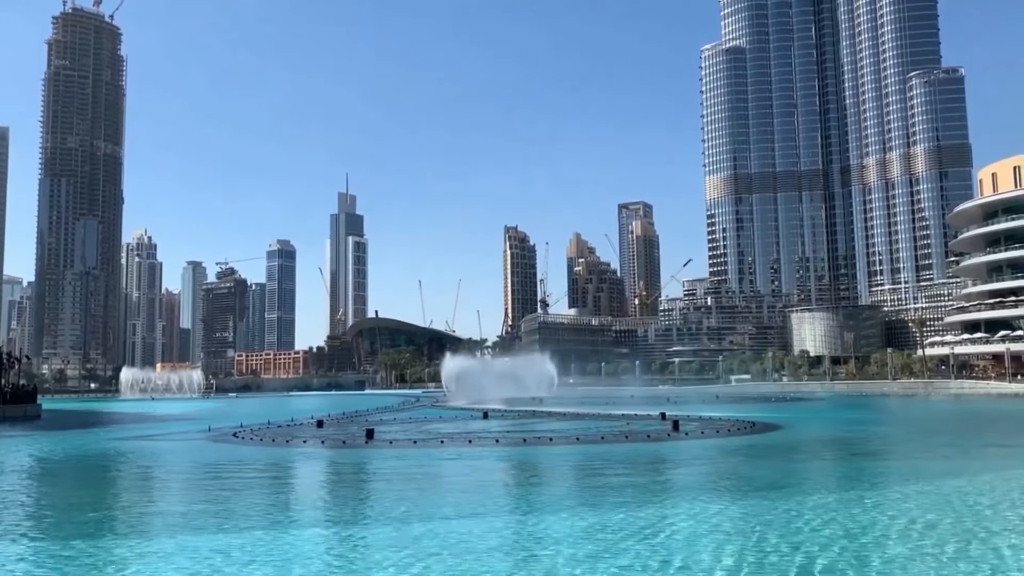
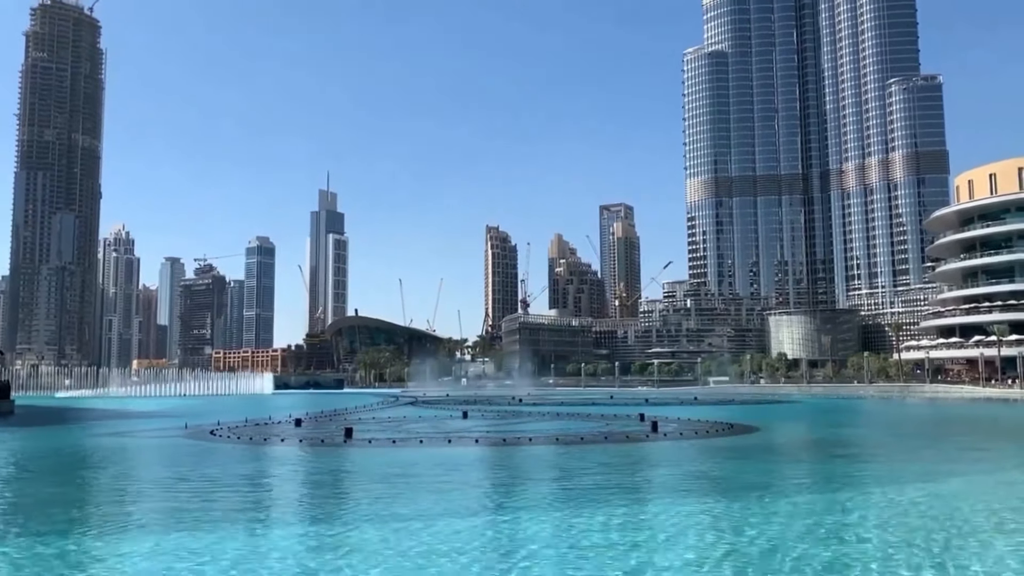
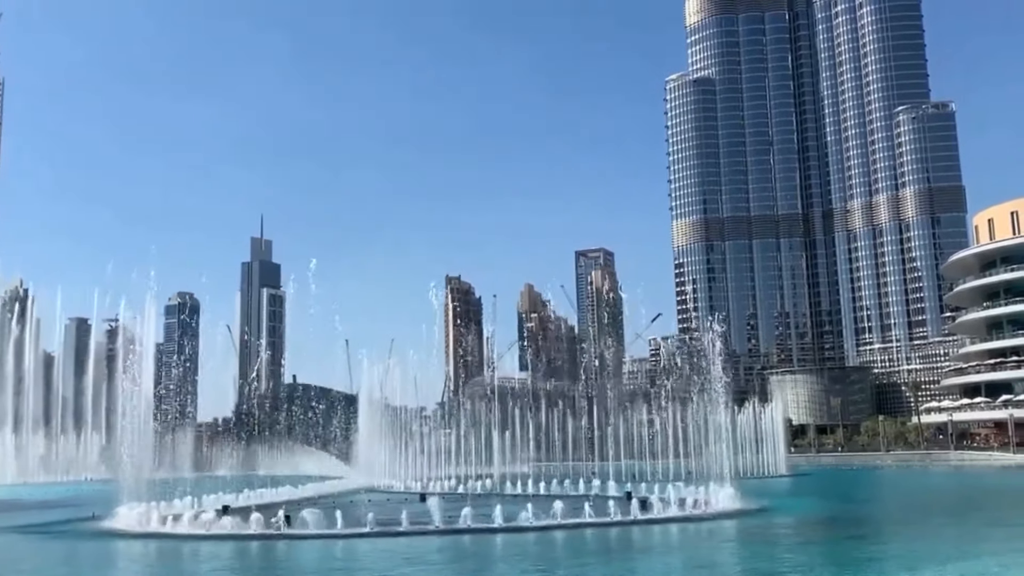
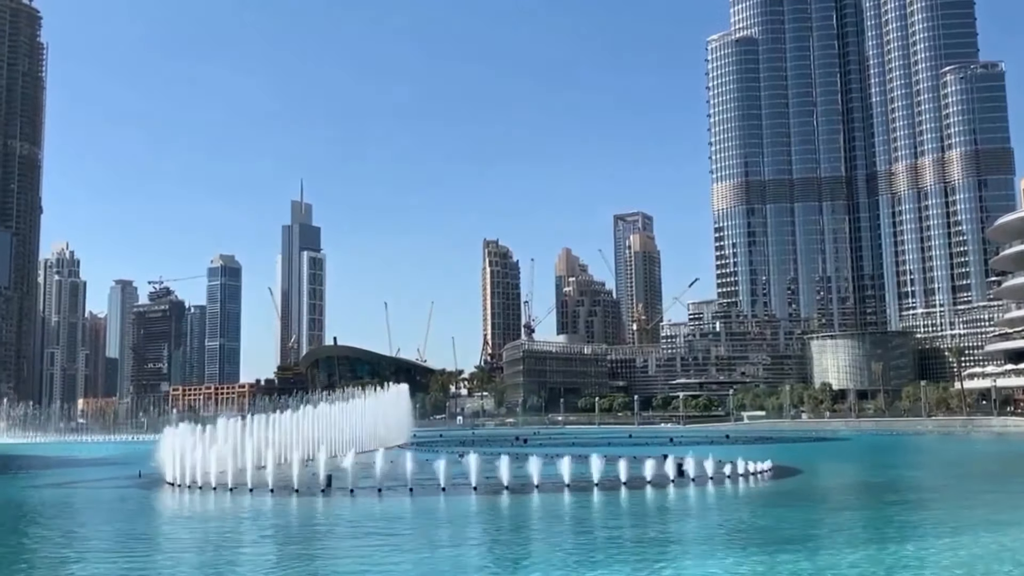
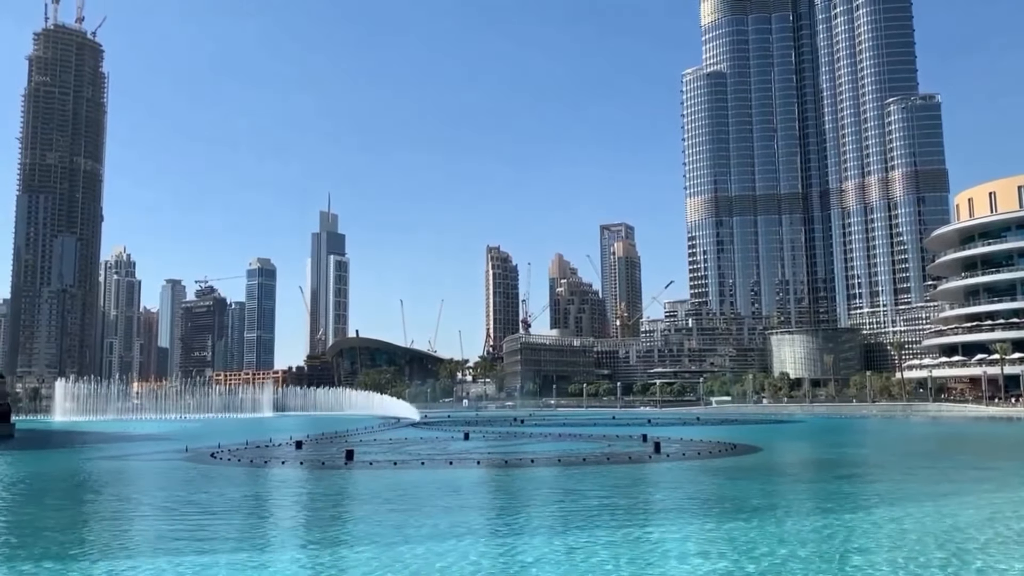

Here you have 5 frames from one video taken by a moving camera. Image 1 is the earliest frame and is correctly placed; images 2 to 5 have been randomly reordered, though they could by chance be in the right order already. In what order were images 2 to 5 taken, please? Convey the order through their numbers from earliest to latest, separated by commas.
2, 5, 4, 3
